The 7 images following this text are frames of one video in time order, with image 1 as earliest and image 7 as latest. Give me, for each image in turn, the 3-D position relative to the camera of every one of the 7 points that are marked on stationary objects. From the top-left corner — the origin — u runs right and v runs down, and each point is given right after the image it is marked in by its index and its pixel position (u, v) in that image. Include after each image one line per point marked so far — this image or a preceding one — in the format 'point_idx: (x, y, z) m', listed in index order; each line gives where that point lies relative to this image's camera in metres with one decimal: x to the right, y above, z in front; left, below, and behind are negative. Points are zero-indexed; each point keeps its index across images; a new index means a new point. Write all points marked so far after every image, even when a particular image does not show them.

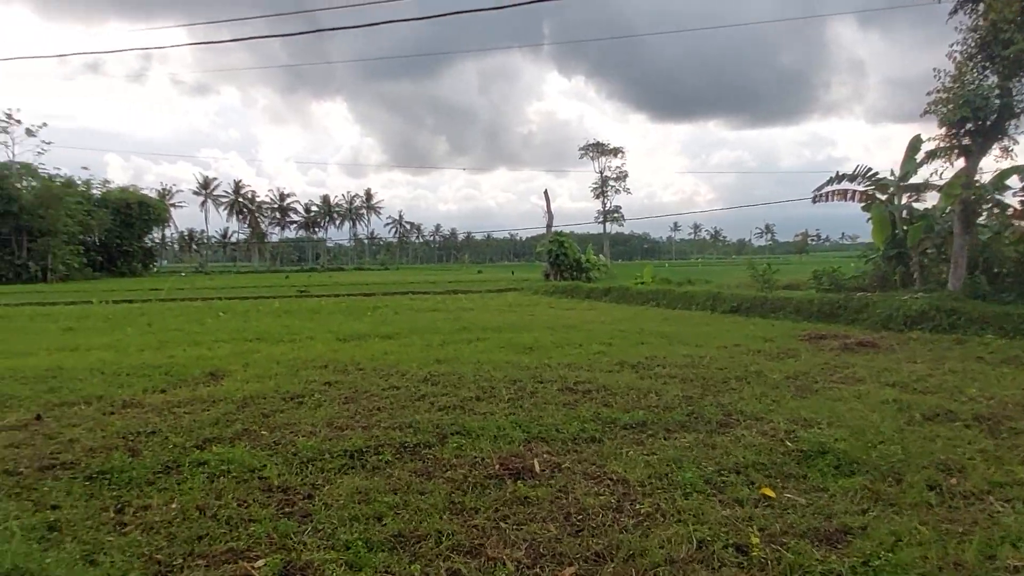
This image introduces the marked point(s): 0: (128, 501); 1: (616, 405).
0: (-2.7, -1.5, +4.8) m
1: (+1.1, -1.2, +7.0) m
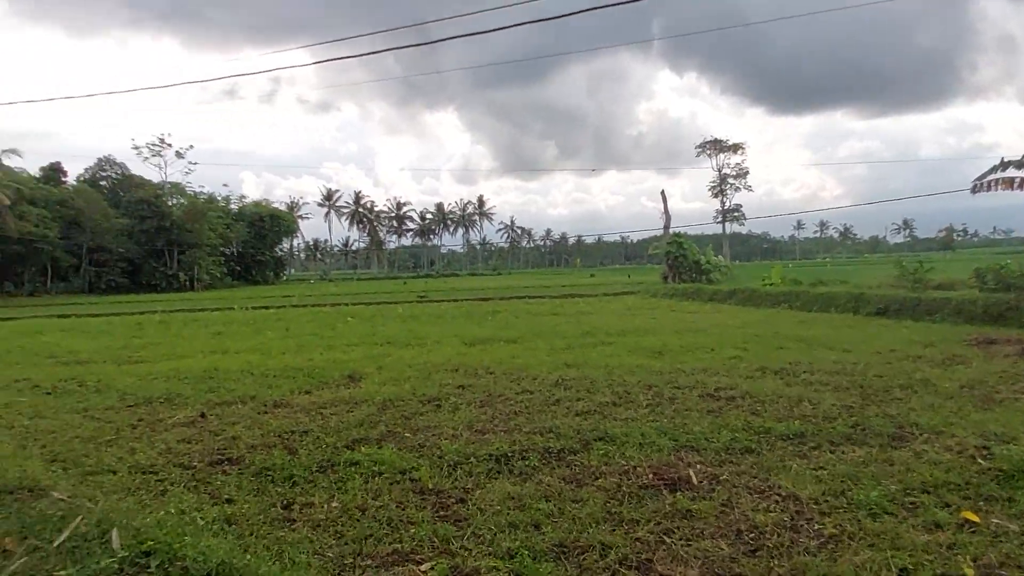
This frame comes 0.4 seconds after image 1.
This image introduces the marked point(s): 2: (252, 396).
0: (-1.6, -1.5, +5.0) m
1: (+2.5, -1.2, +6.6) m
2: (-3.5, -1.5, +9.2) m
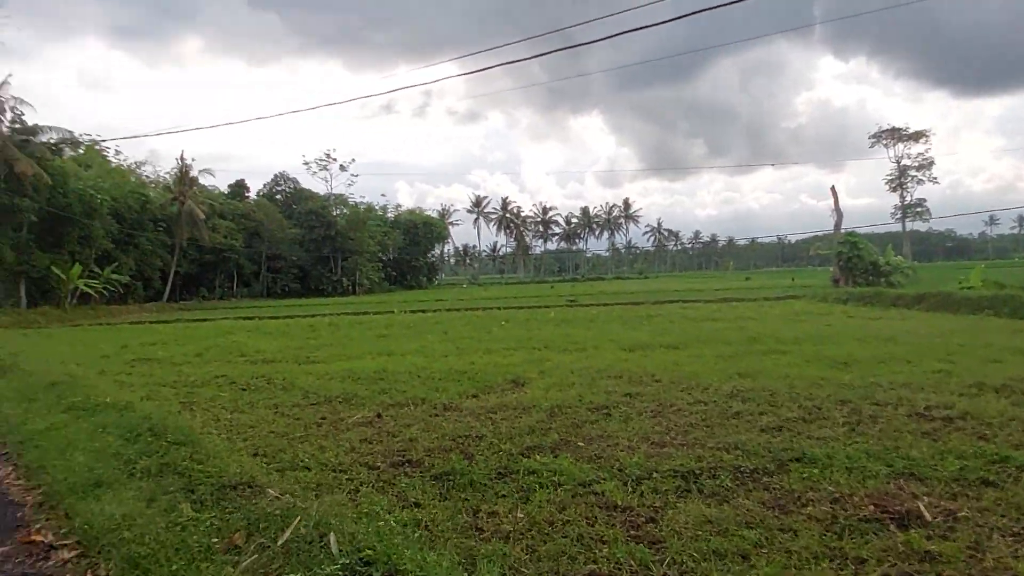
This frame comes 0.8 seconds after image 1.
0: (-0.3, -1.6, +5.0) m
1: (+4.1, -1.3, +5.7) m
2: (-1.2, -1.5, +9.5) m
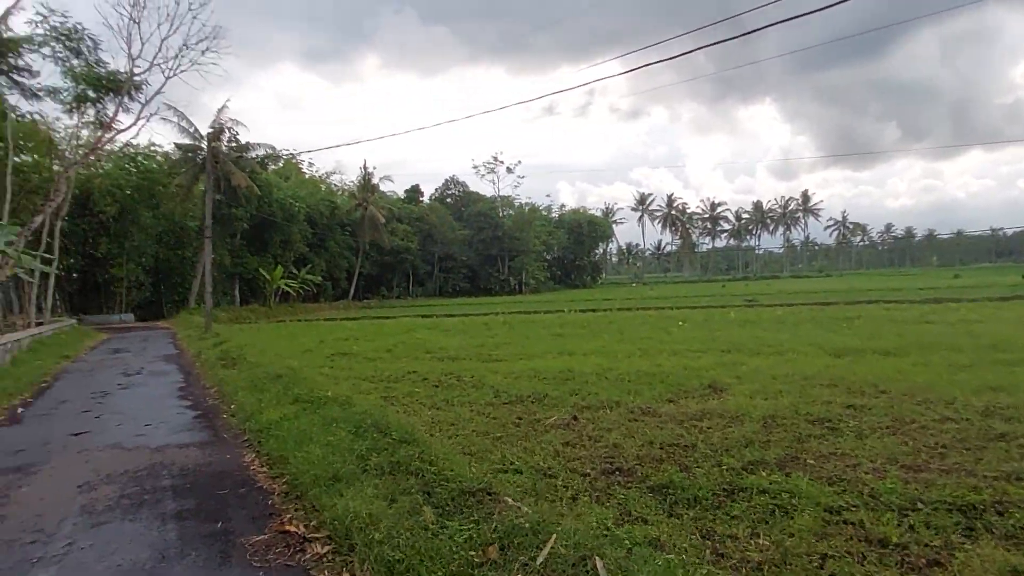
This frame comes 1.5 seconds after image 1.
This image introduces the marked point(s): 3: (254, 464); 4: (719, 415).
0: (+1.3, -1.6, +4.5) m
1: (+5.7, -1.3, +4.2) m
2: (+1.4, -1.5, +9.2) m
3: (-2.2, -1.5, +5.7) m
4: (+2.4, -1.5, +7.9) m
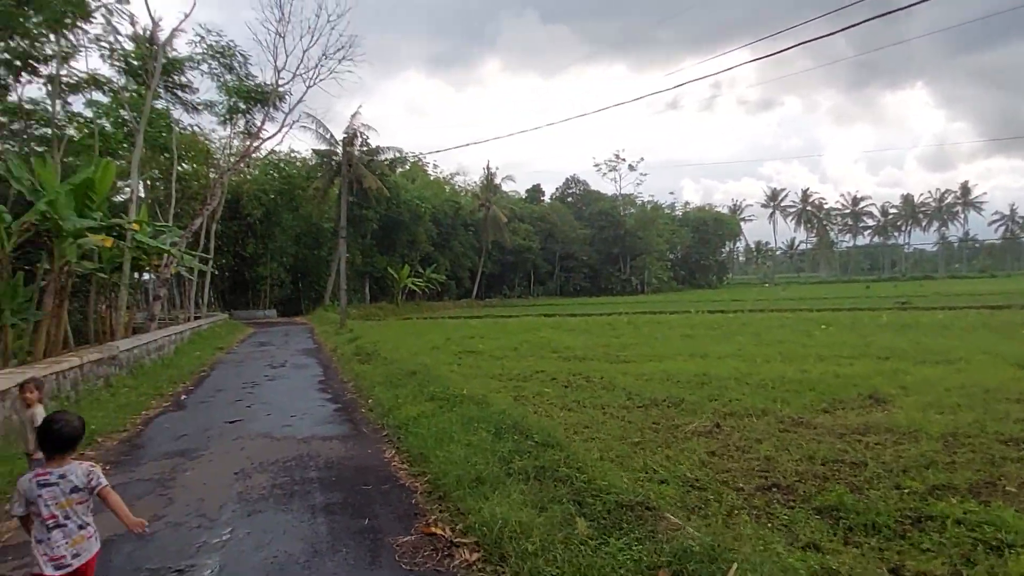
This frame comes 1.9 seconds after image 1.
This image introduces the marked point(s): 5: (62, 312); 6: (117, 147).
0: (+2.3, -1.6, +4.0) m
1: (+6.5, -1.3, +2.9) m
2: (+3.1, -1.5, +8.5) m
3: (-1.0, -1.4, +5.7) m
4: (+3.9, -1.5, +7.1) m
5: (-8.2, -0.5, +12.3) m
6: (-10.9, +3.9, +18.8) m
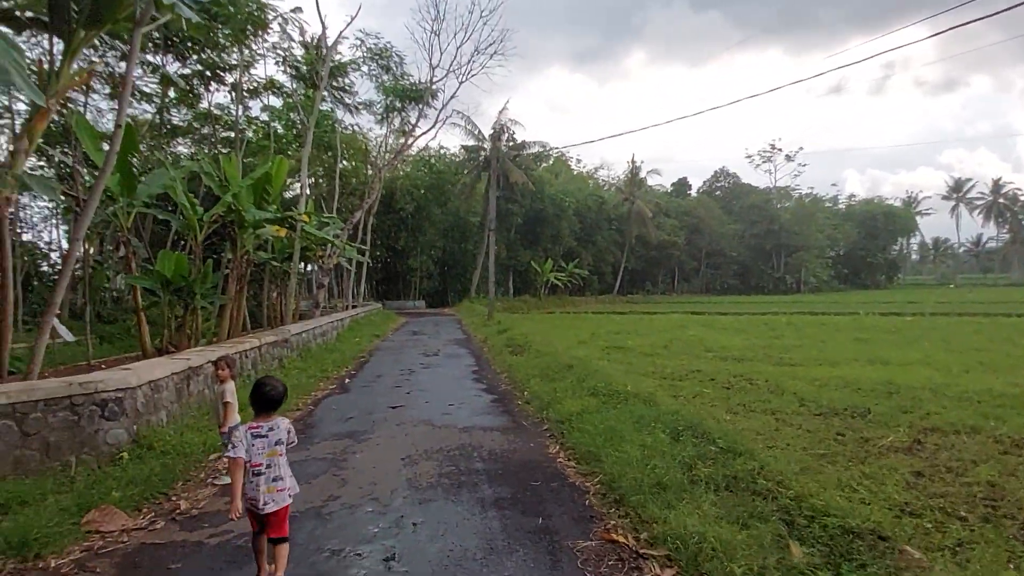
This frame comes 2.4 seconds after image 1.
0: (+3.2, -1.6, +3.1) m
1: (+7.2, -1.3, +1.2) m
2: (+5.0, -1.5, +7.4) m
3: (+0.4, -1.3, +5.4) m
4: (+5.5, -1.5, +5.8) m
5: (-5.3, -0.2, +13.3) m
6: (-6.6, +4.2, +20.2) m
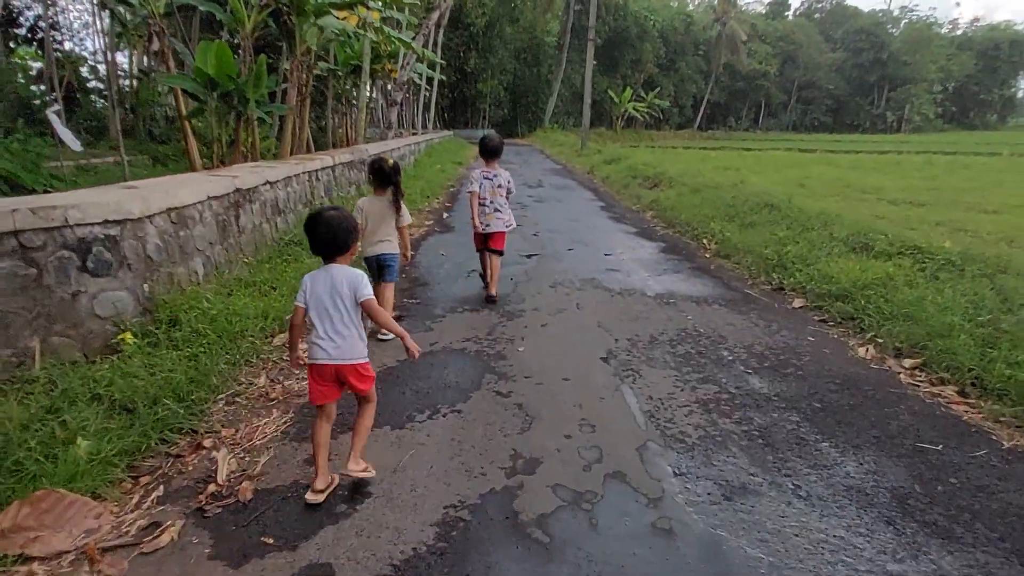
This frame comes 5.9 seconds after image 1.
0: (+4.3, -1.2, +0.5) m
1: (+8.1, -1.6, -1.7) m
2: (+6.4, -0.2, +4.5) m
3: (+1.7, -0.4, +2.9) m
4: (+6.8, -0.6, +2.9) m
5: (-3.3, +2.8, +10.7) m
6: (-3.9, +8.8, +16.5) m
